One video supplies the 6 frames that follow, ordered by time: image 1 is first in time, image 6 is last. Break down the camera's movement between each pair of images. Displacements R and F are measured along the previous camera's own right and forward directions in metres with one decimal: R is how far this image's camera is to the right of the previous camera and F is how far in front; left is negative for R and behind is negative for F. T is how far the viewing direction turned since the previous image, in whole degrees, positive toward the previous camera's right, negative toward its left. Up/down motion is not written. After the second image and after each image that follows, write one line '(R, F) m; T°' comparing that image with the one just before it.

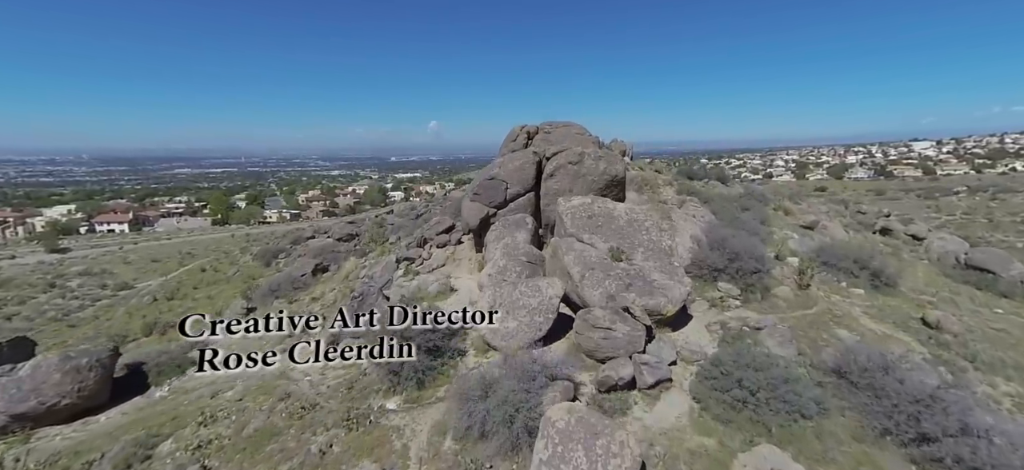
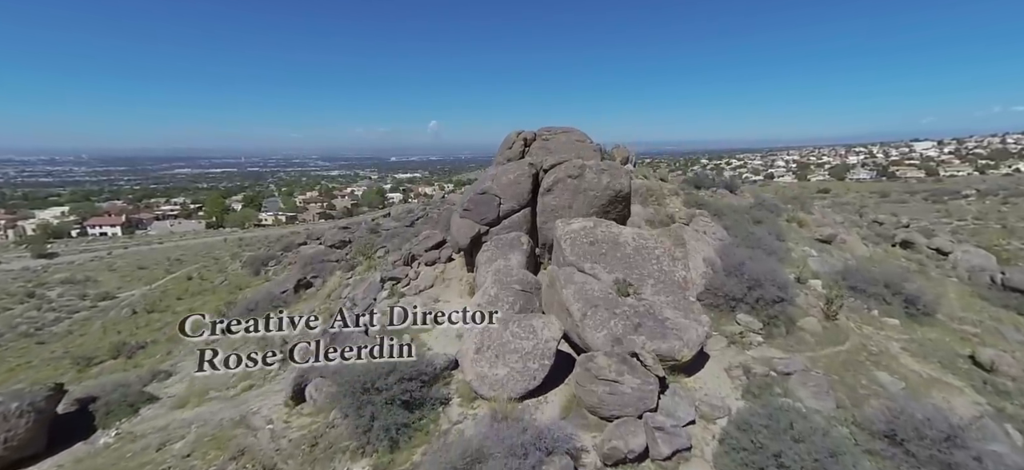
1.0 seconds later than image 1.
(+0.2, +1.0) m; 0°
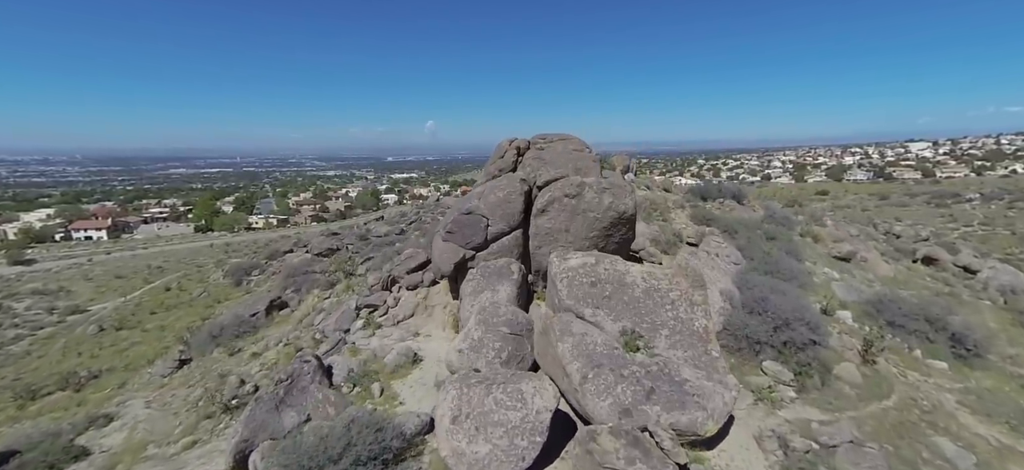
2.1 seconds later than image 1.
(+0.2, +1.2) m; 0°
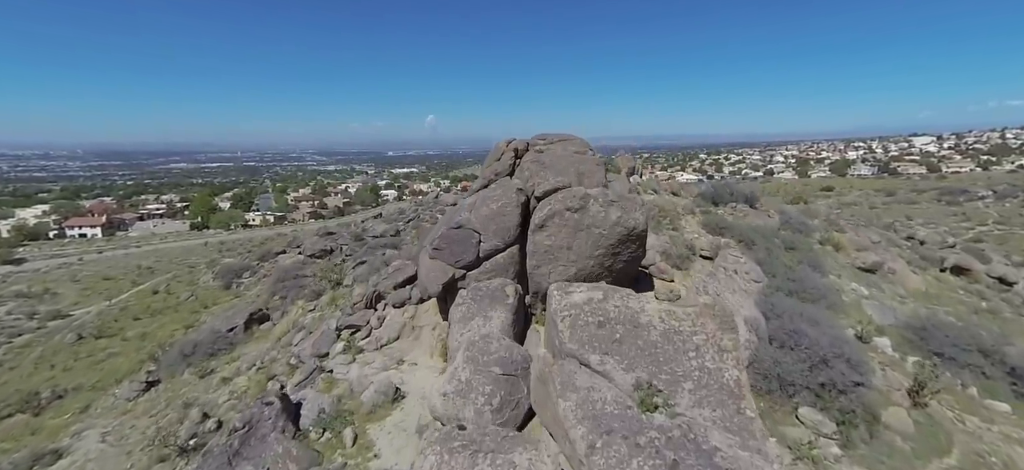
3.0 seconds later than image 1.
(+0.1, +1.0) m; 0°
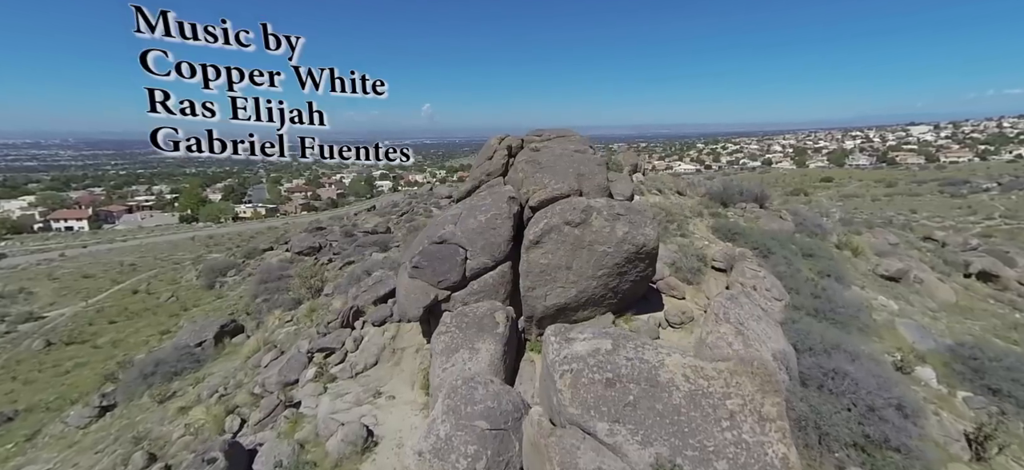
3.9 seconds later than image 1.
(+0.1, +1.0) m; 0°
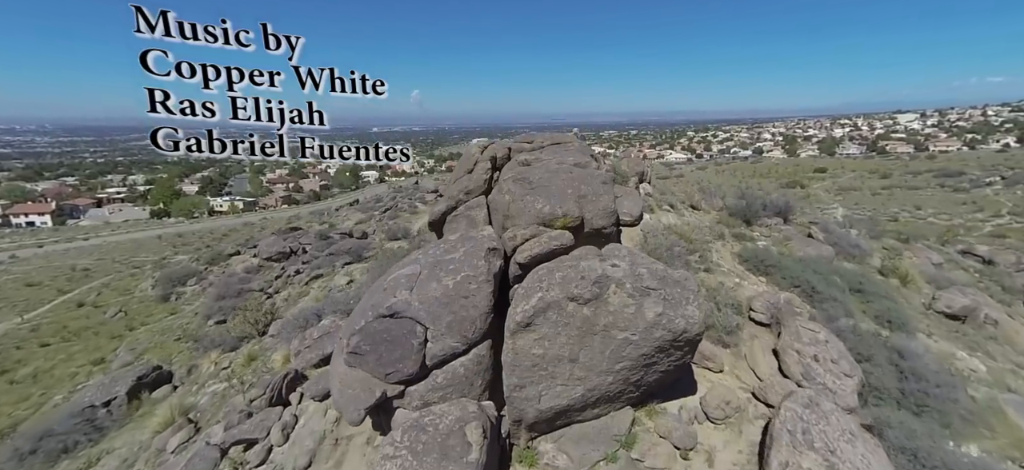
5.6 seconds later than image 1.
(+0.1, +2.1) m; +1°
